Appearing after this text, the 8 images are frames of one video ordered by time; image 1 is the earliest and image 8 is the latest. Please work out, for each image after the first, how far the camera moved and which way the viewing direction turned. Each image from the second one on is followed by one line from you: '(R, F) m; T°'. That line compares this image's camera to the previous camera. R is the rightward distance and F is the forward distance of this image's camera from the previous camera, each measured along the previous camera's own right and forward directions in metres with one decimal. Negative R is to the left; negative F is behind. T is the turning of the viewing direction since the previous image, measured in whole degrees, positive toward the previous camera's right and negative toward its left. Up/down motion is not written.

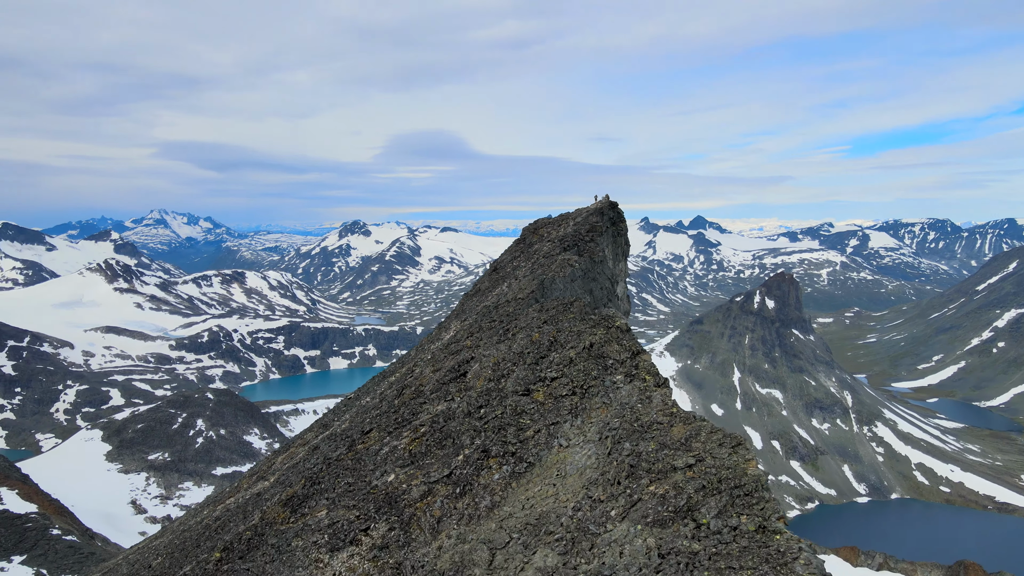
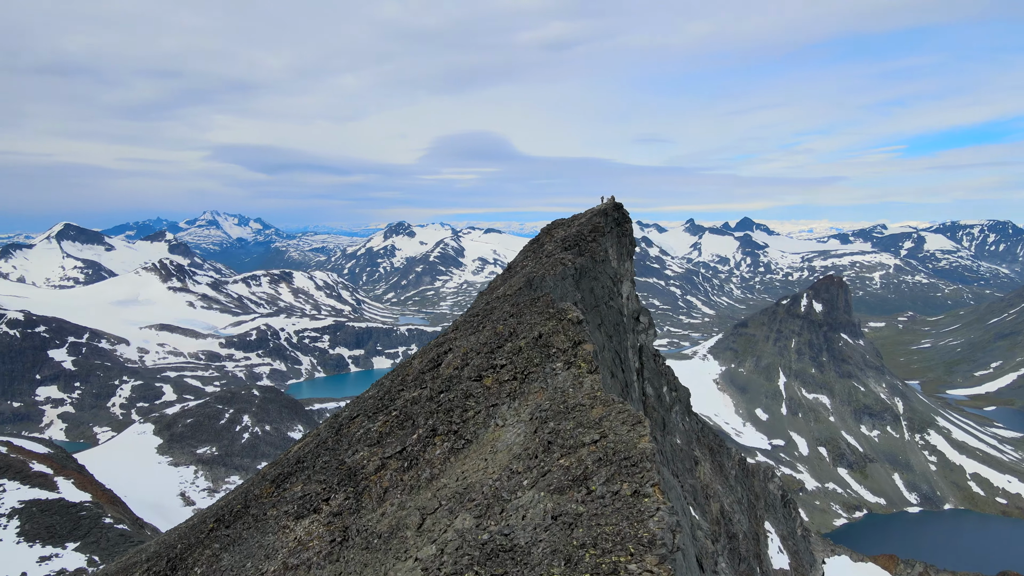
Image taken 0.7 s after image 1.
(+1.6, -1.0) m; -3°
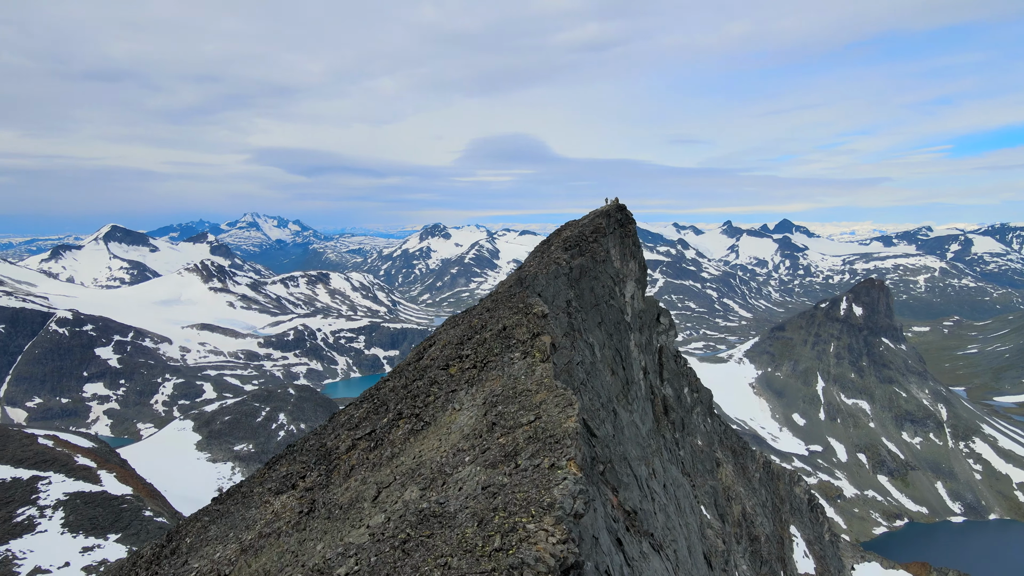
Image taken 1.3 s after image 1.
(+1.3, -0.9) m; -3°
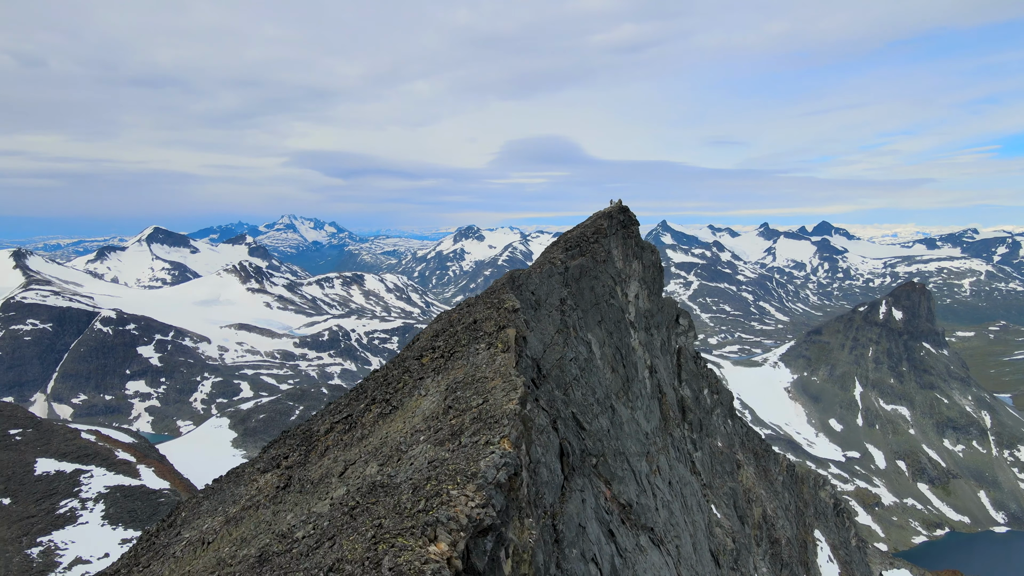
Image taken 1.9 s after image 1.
(+1.3, -0.9) m; -3°
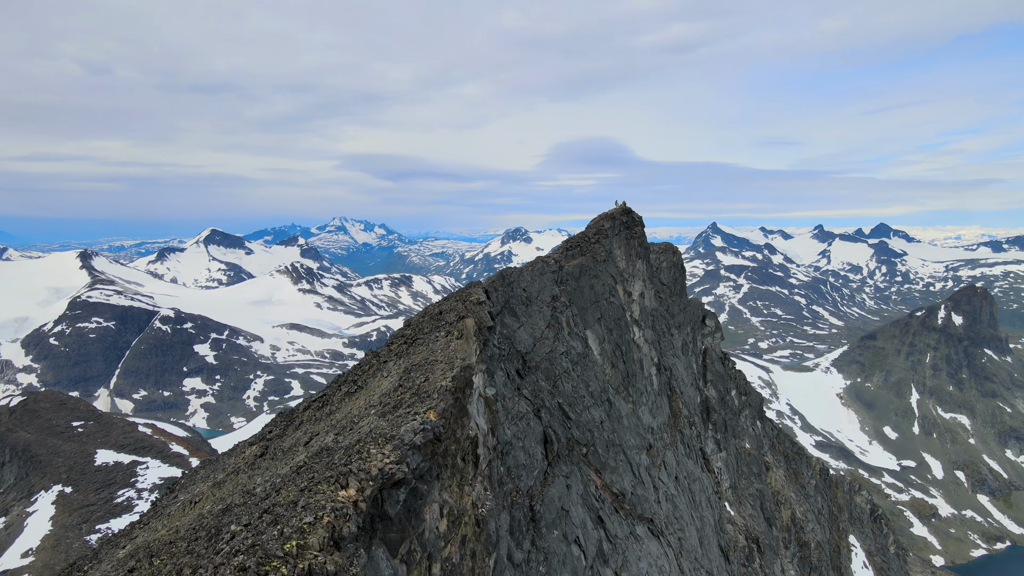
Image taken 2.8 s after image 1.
(+1.9, -1.4) m; -4°
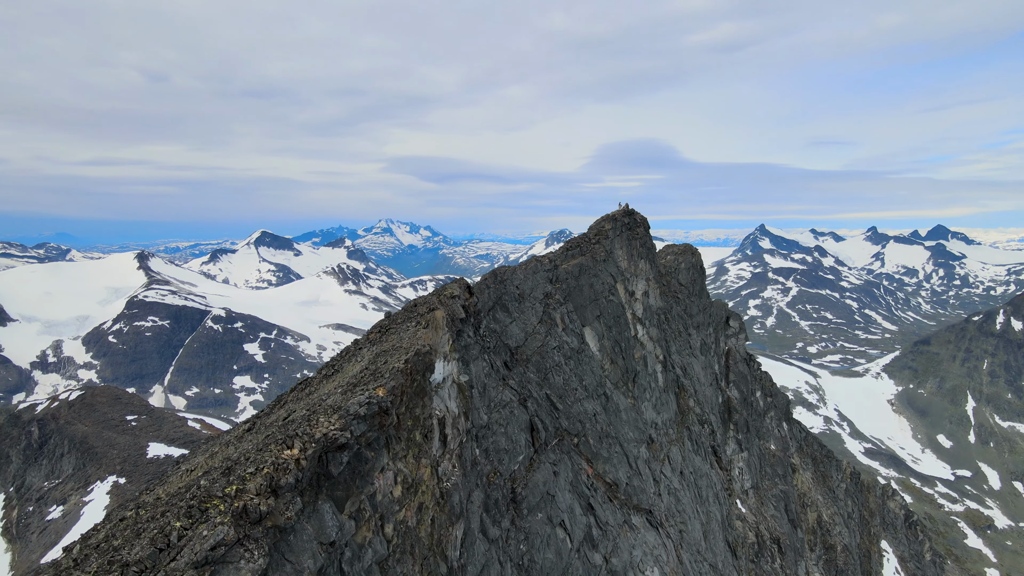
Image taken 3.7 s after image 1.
(+1.9, -1.4) m; -3°
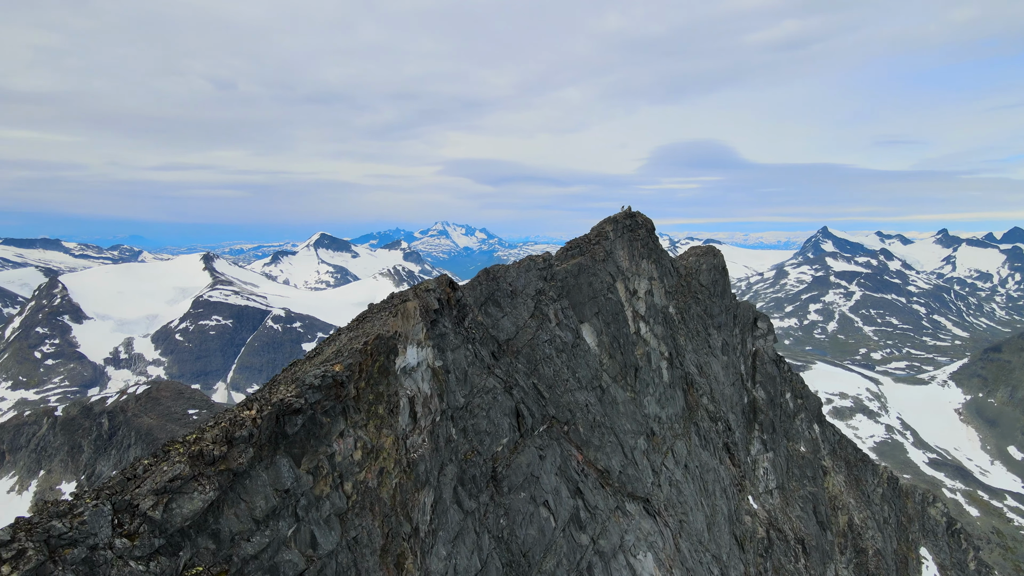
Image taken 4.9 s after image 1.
(+2.4, -2.0) m; -4°
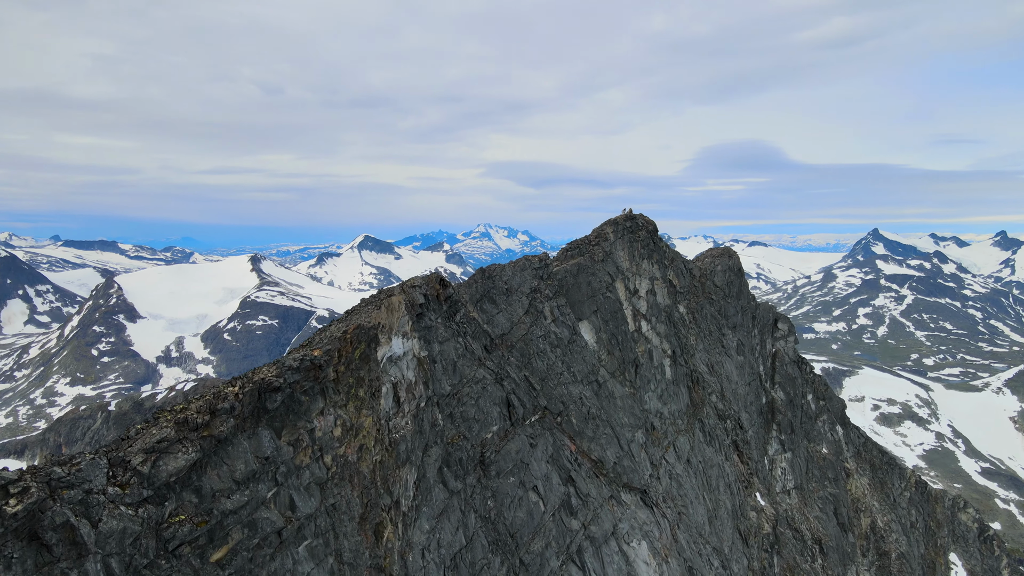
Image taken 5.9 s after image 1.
(+2.0, -1.7) m; -3°
